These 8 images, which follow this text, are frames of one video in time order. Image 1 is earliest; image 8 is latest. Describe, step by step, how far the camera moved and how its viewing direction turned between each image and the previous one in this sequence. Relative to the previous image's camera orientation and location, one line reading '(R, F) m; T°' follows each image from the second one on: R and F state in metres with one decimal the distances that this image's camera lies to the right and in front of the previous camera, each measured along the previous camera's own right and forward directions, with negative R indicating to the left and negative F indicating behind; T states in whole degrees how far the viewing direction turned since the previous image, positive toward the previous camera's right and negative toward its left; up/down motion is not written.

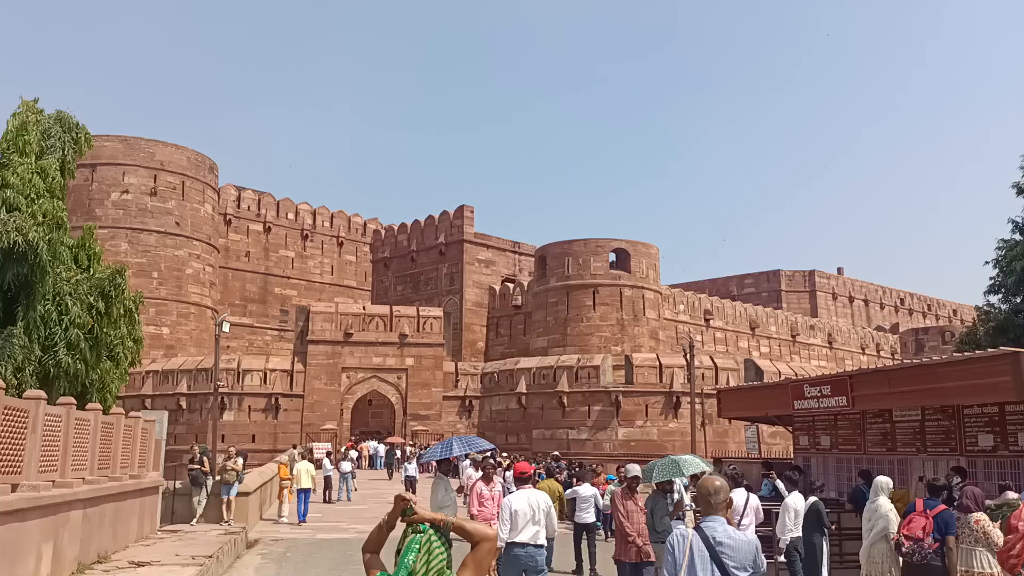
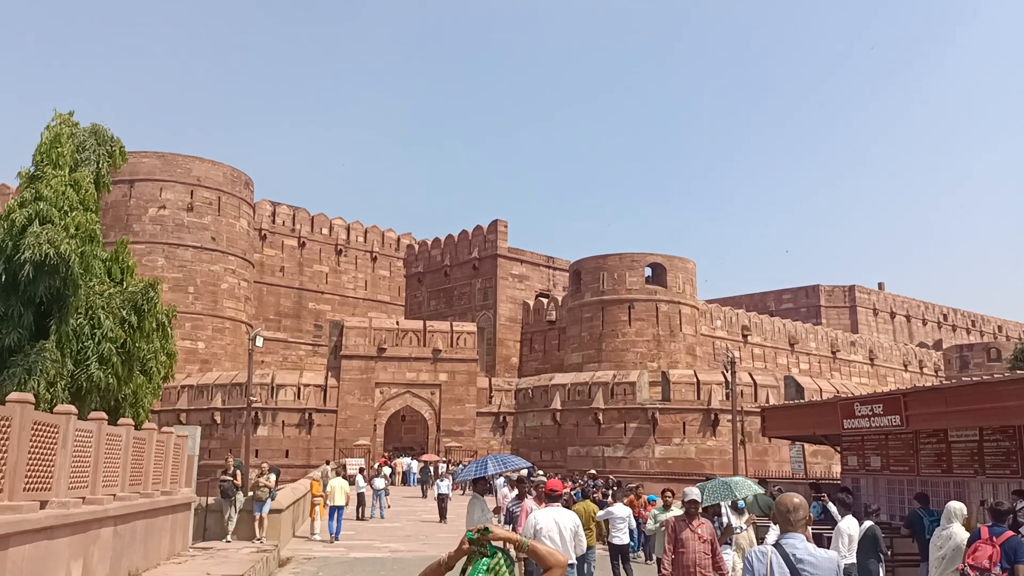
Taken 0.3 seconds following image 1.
(0.0, +0.2) m; -2°
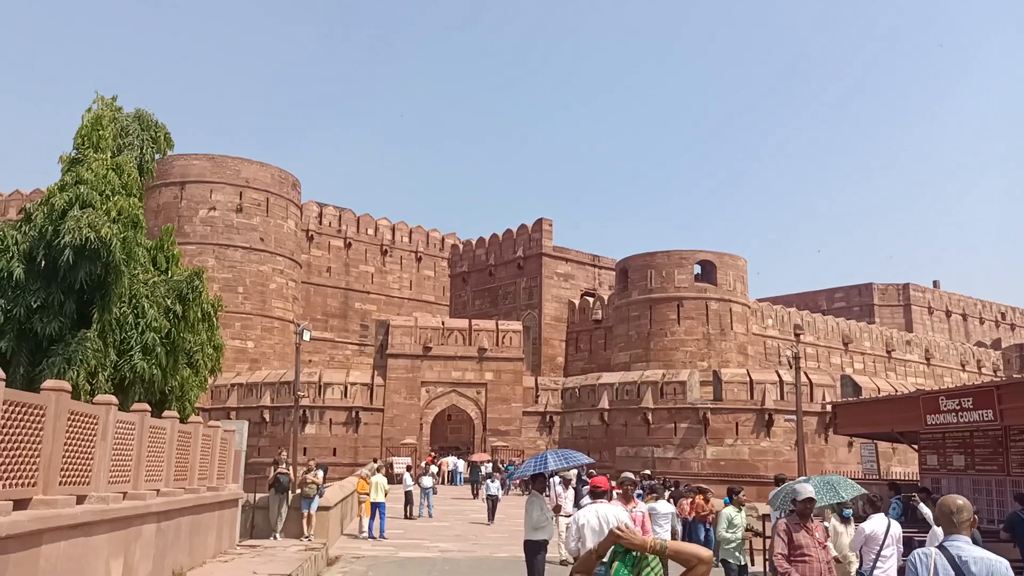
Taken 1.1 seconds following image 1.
(-0.1, +0.4) m; -3°
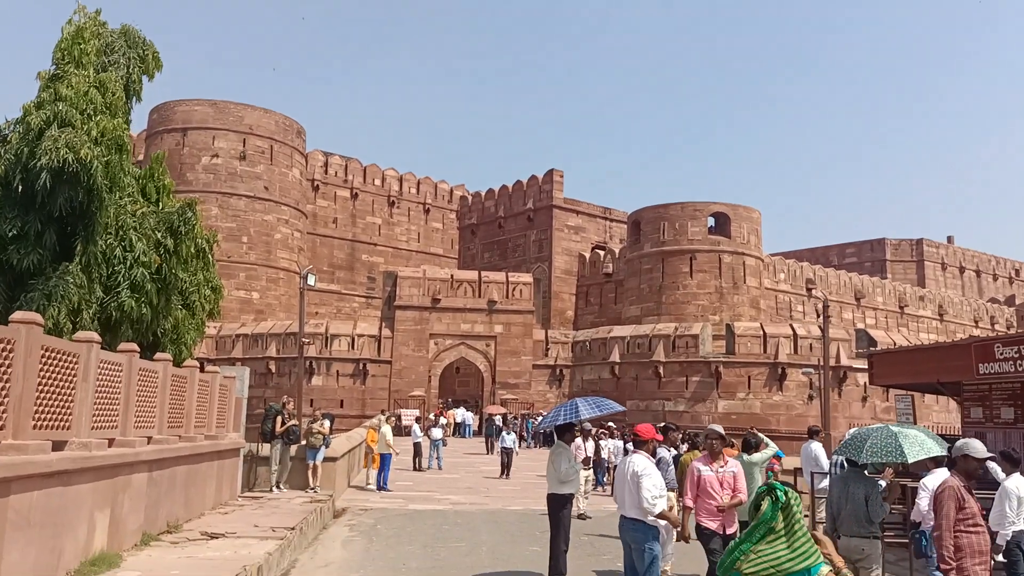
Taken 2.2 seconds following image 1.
(-0.1, +0.6) m; 0°
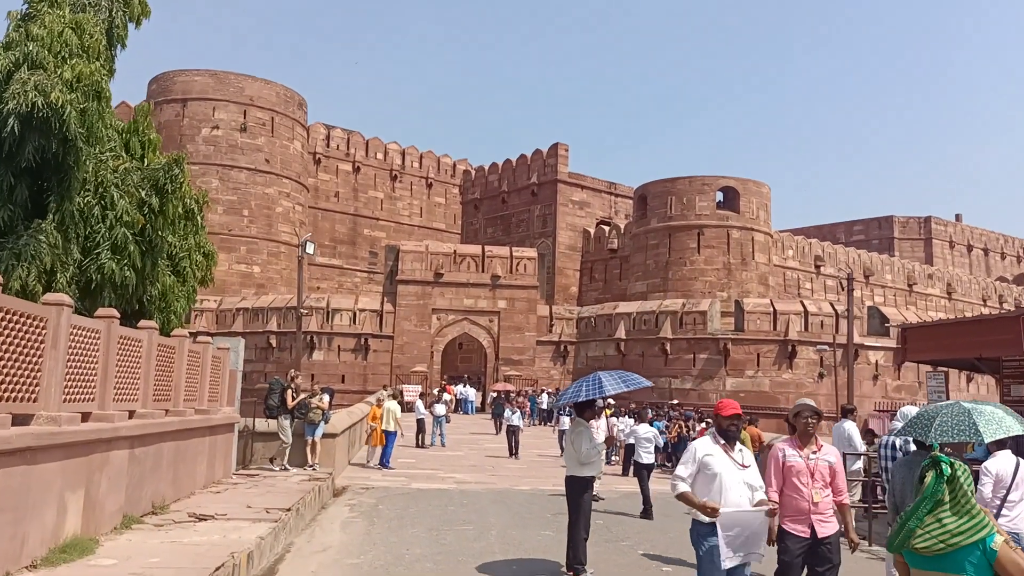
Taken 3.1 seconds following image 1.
(-0.1, +0.5) m; 0°
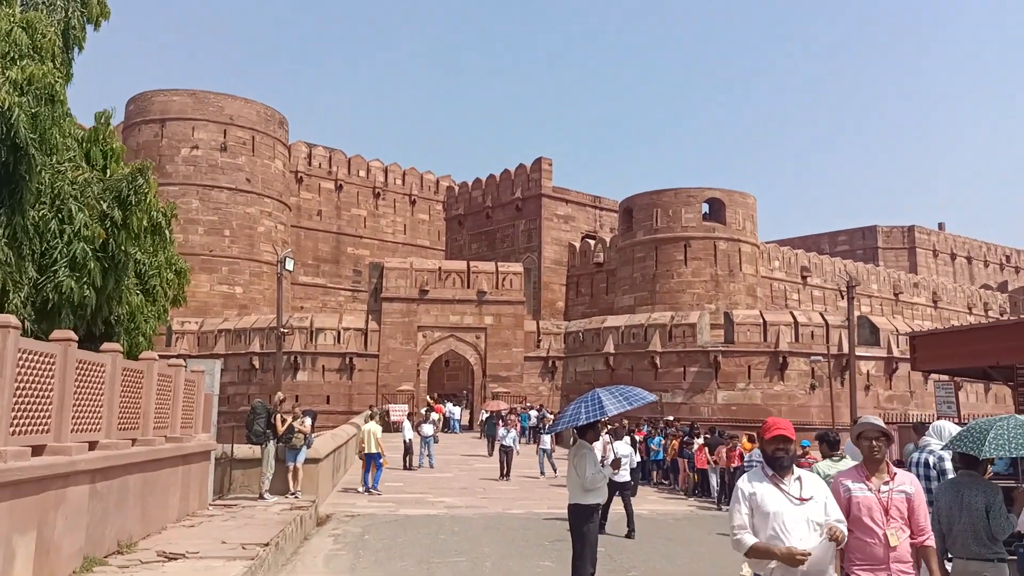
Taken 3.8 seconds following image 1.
(0.0, +0.4) m; +1°
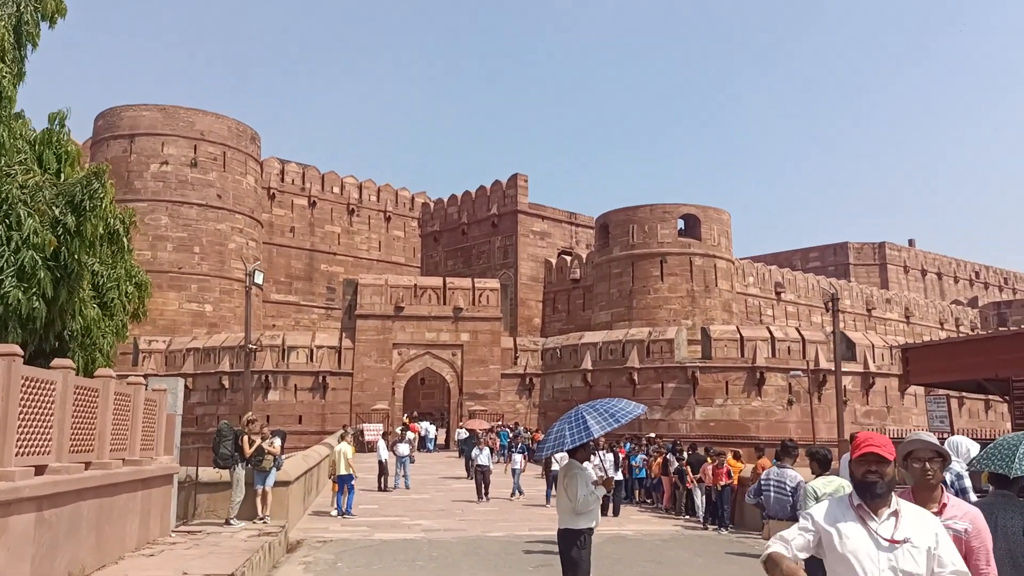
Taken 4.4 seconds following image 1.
(0.0, +0.3) m; +2°
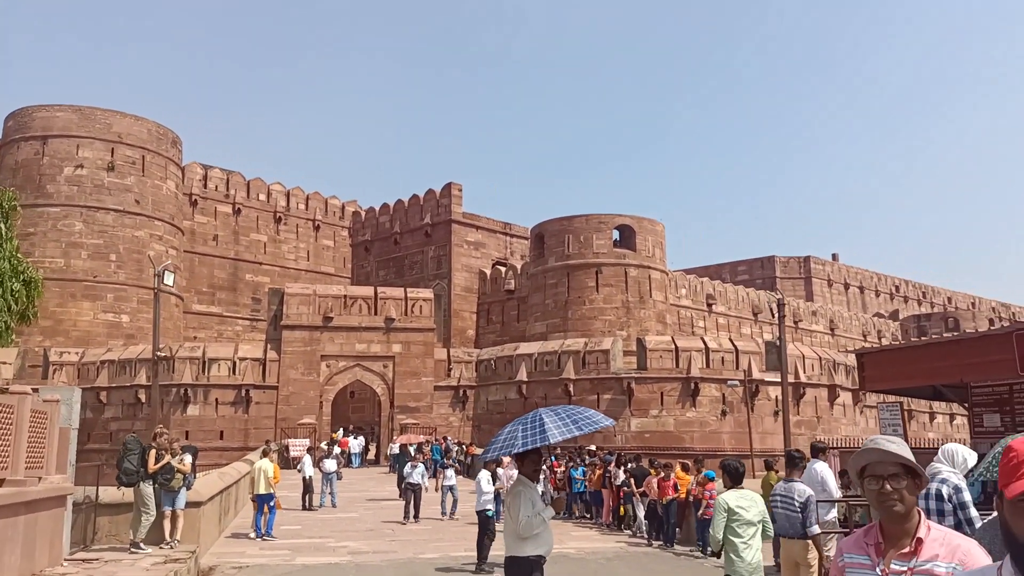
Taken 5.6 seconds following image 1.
(0.0, +0.6) m; +4°
